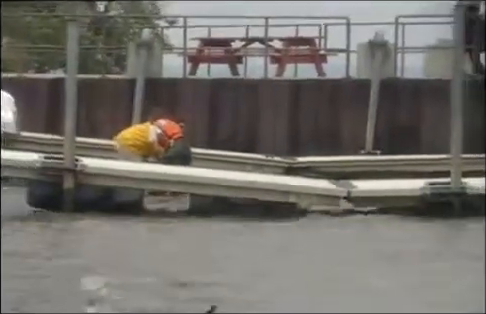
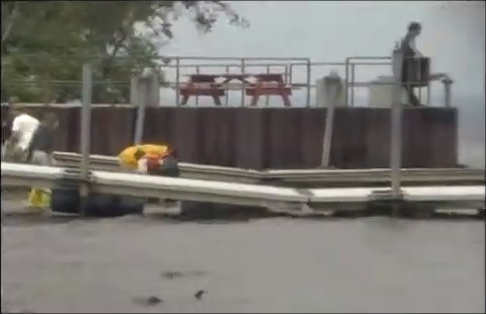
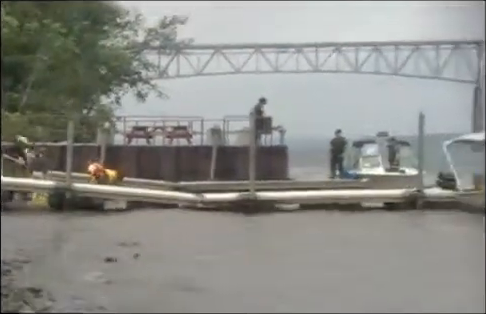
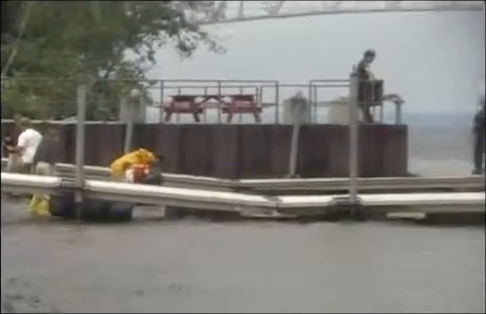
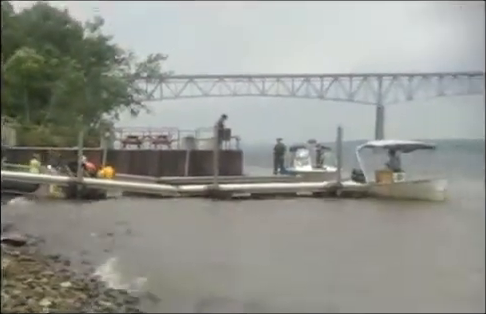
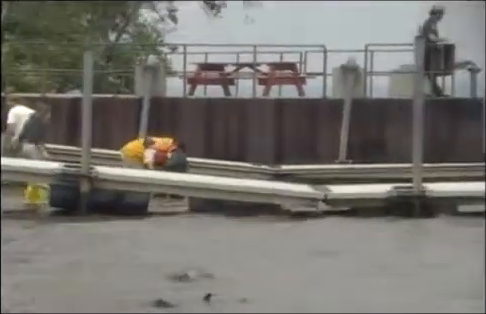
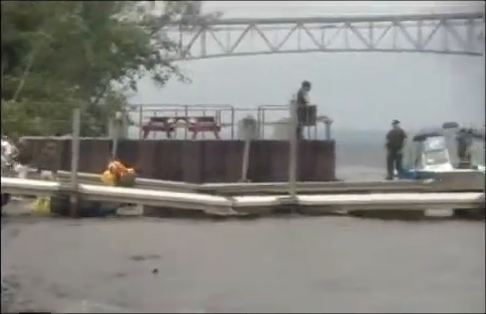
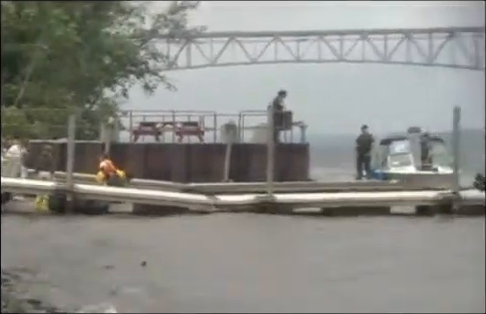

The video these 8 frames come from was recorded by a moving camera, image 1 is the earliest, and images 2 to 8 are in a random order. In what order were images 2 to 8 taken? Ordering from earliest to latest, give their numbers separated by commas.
6, 2, 4, 7, 8, 3, 5
